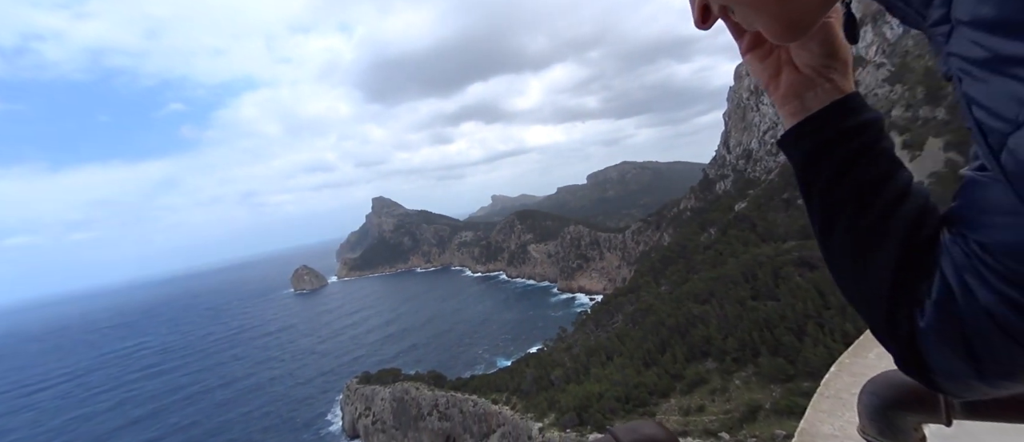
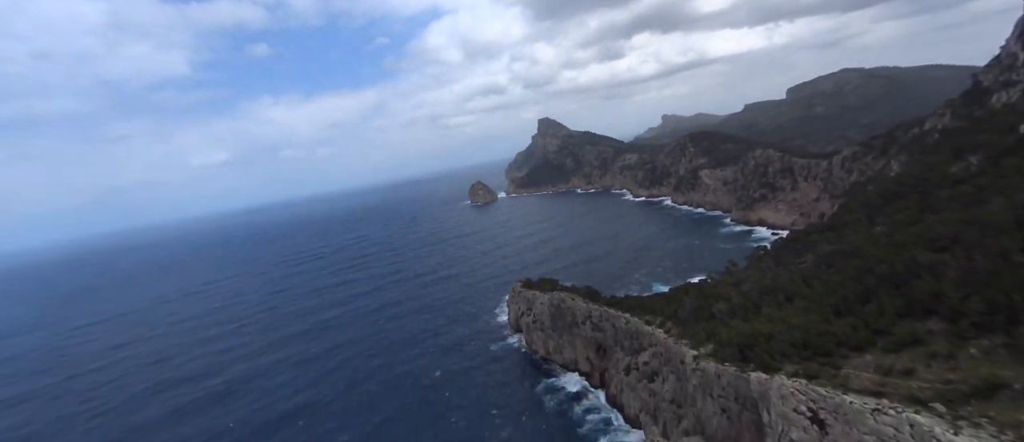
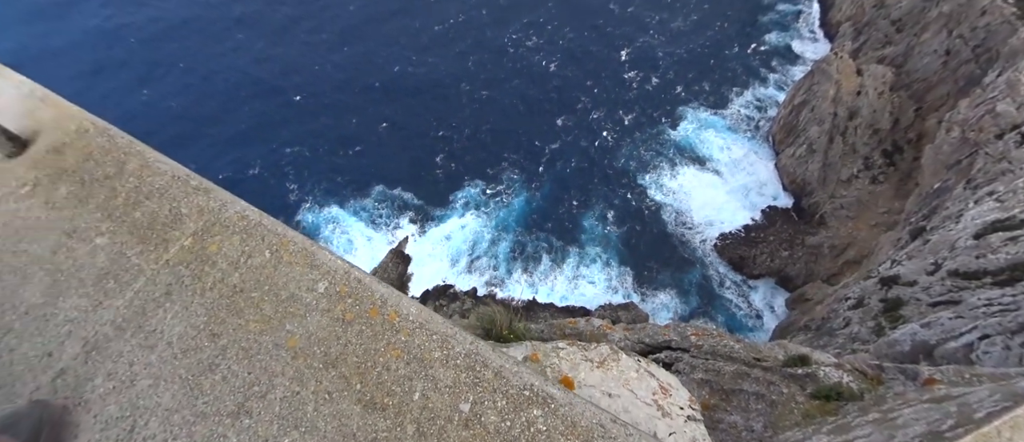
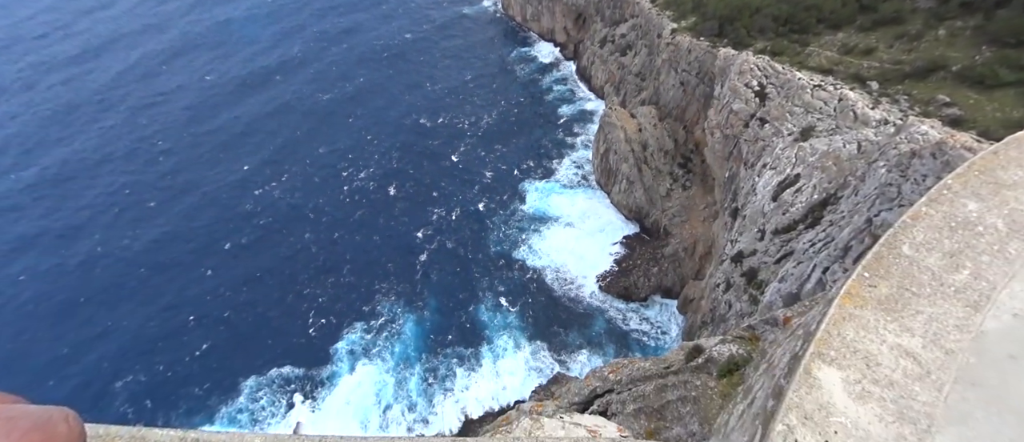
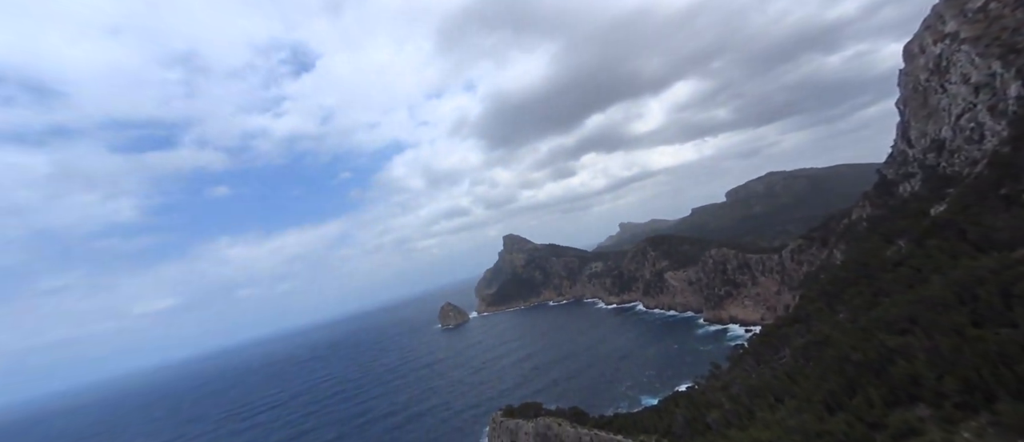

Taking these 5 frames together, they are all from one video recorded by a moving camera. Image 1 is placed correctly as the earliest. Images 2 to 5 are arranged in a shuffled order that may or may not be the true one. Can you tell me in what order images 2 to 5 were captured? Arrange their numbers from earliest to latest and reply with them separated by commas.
5, 2, 4, 3
